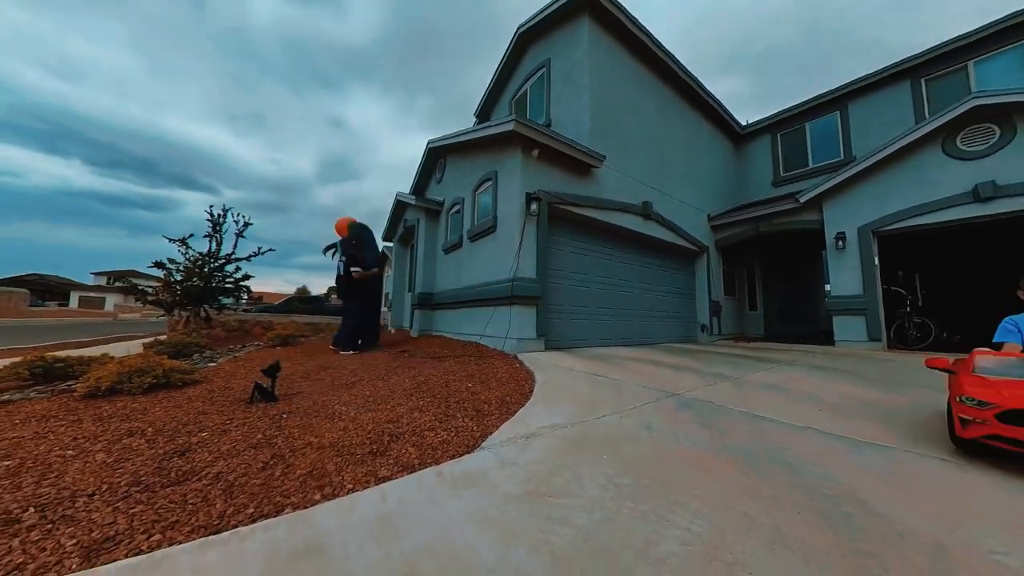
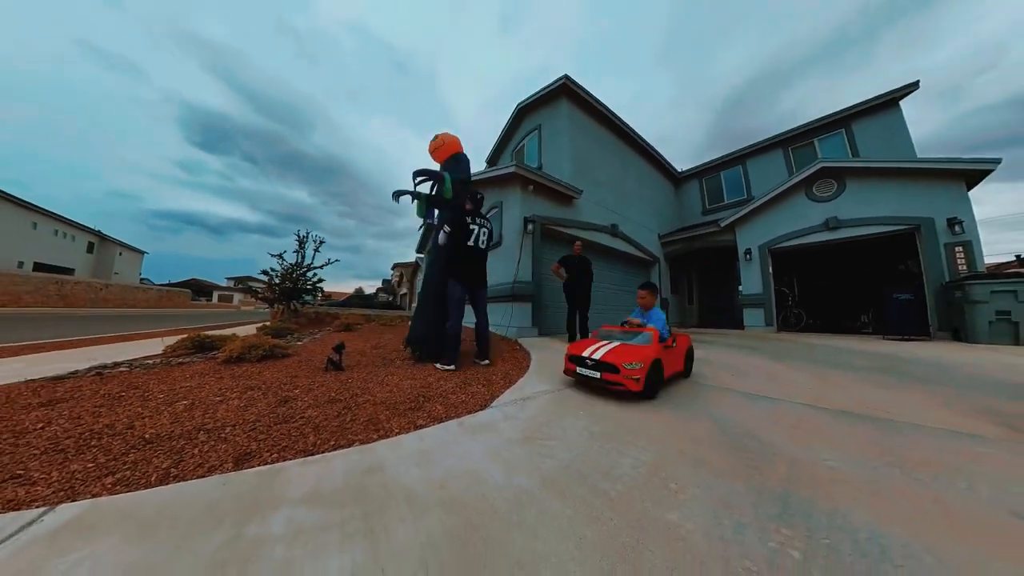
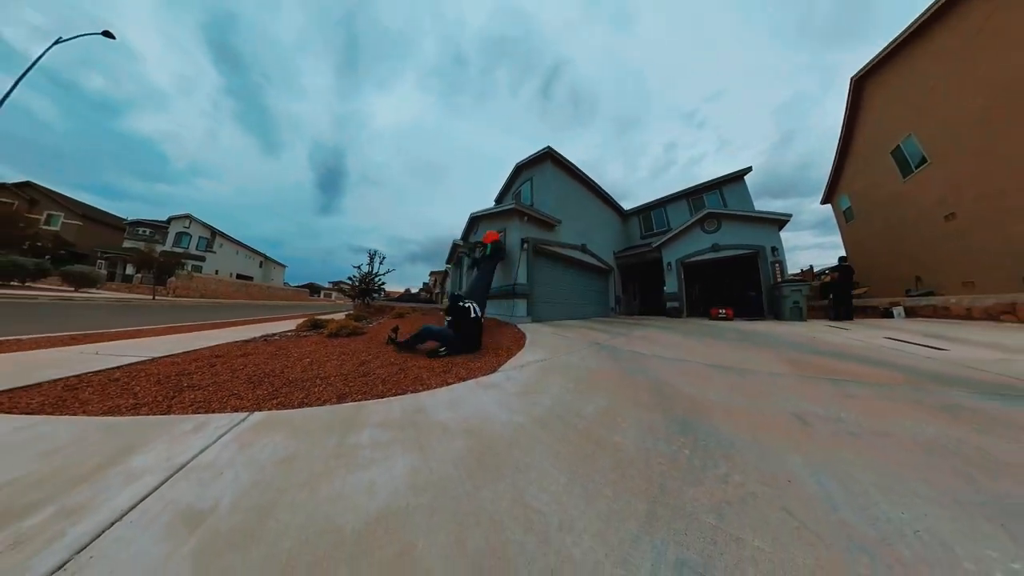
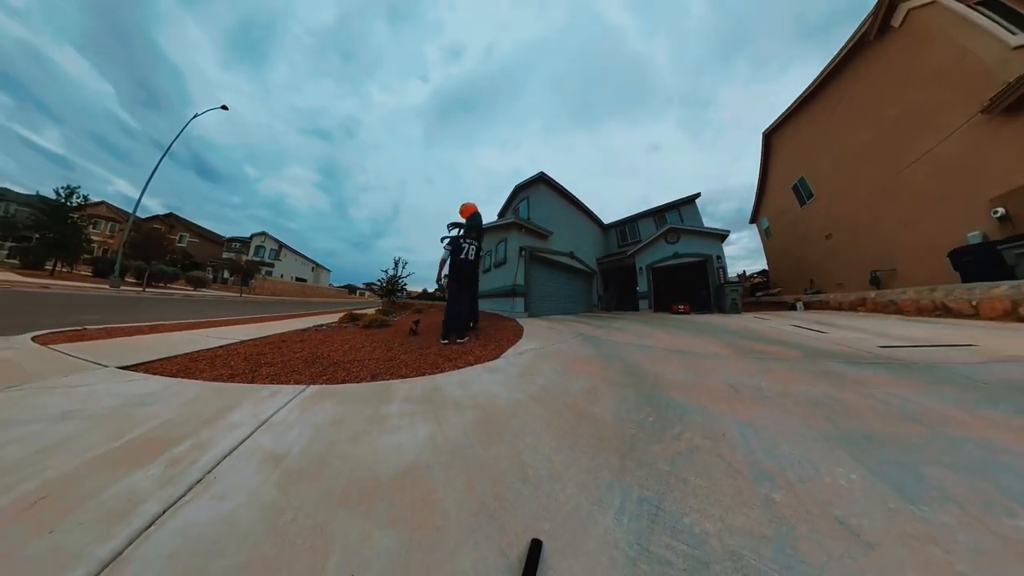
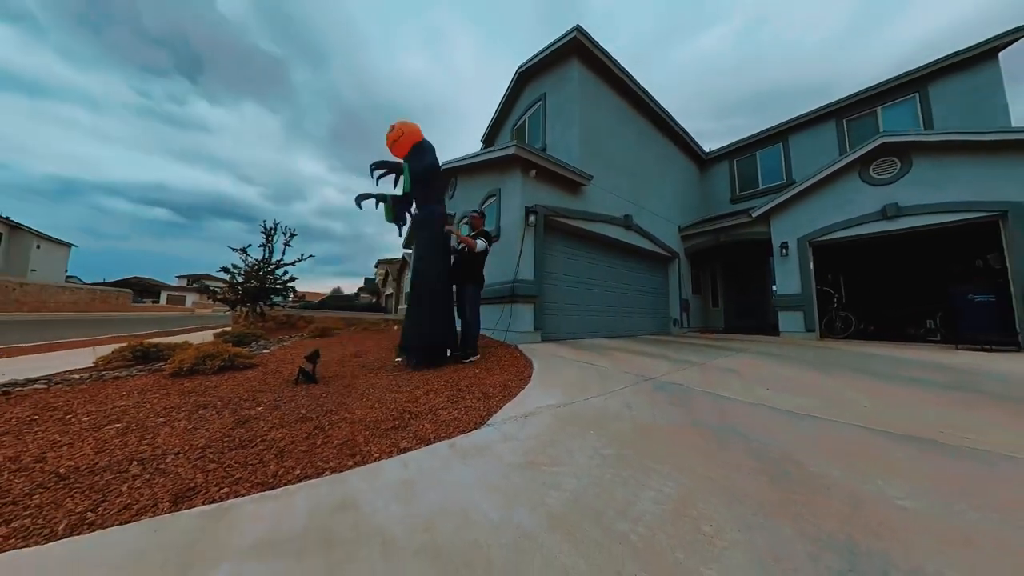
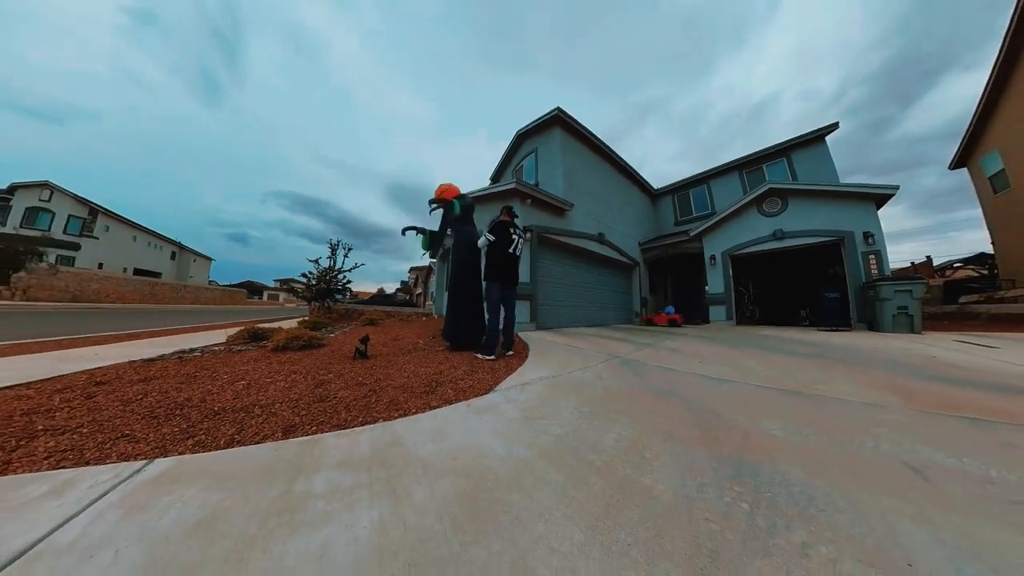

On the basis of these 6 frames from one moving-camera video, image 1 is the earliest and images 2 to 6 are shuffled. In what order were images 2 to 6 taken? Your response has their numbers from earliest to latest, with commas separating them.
5, 2, 6, 3, 4
